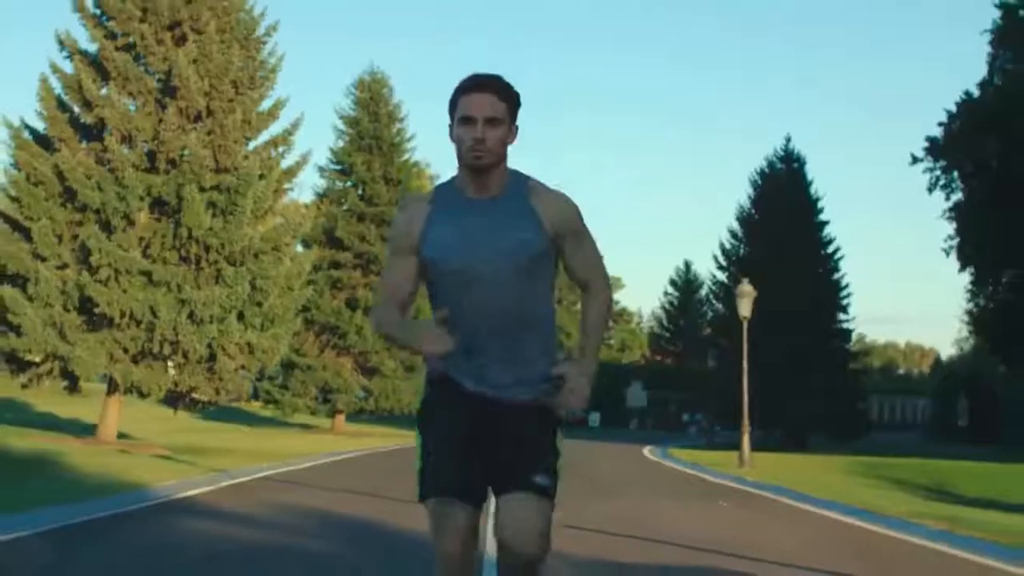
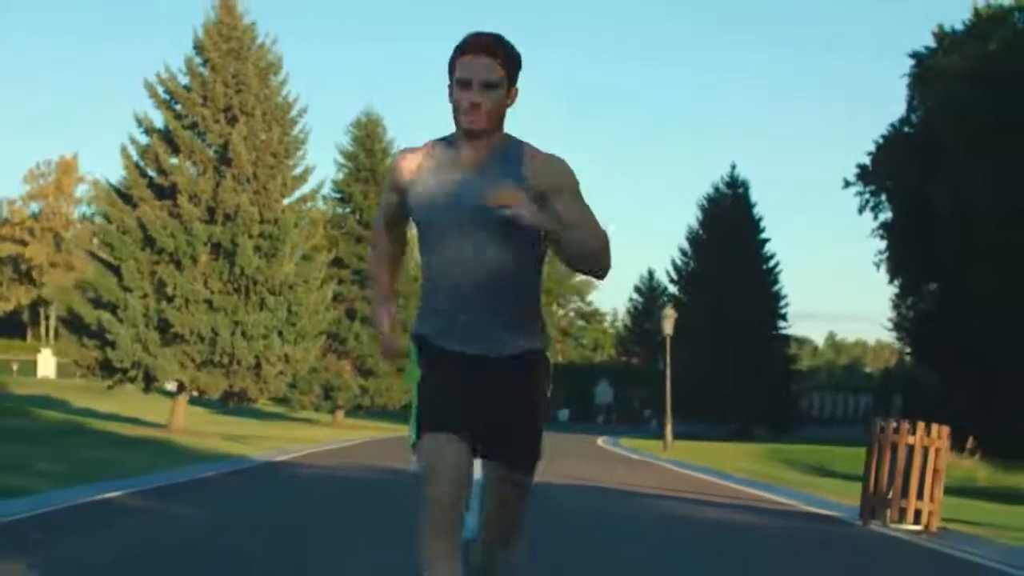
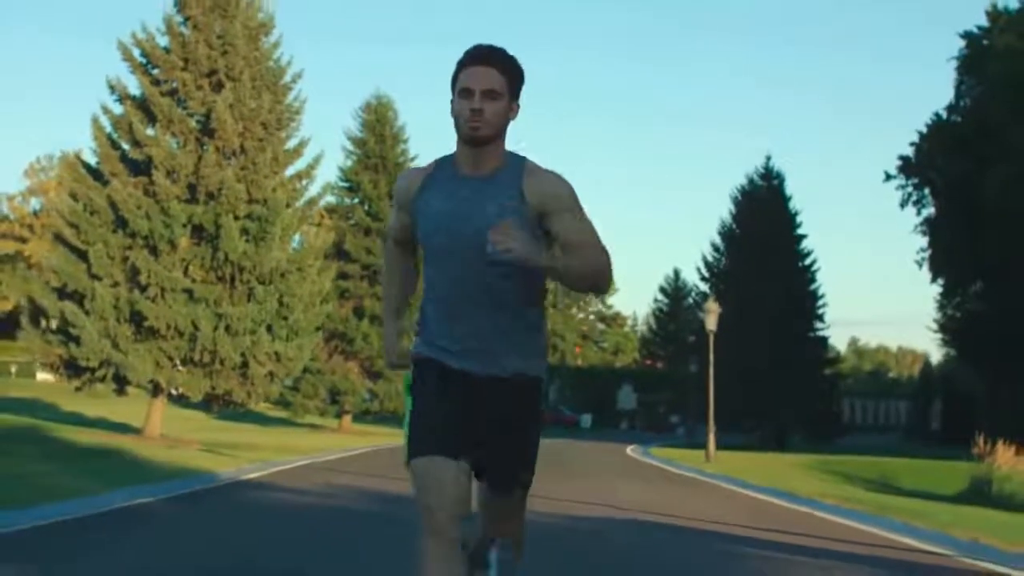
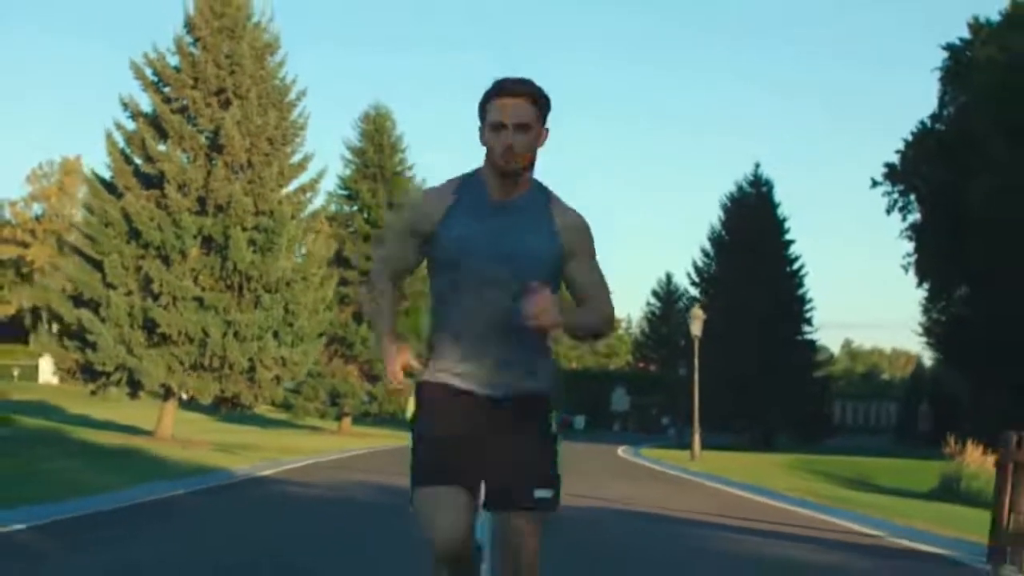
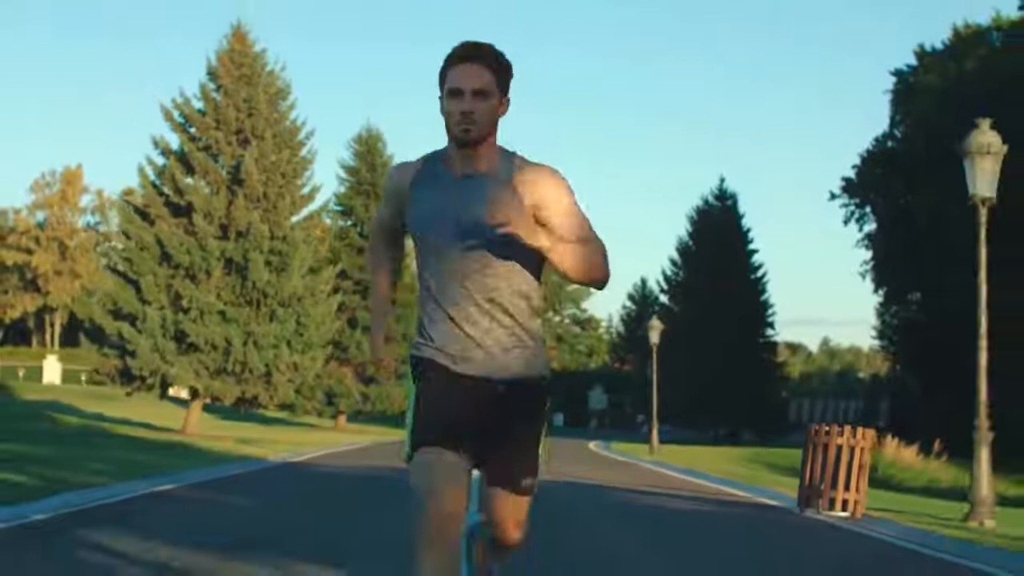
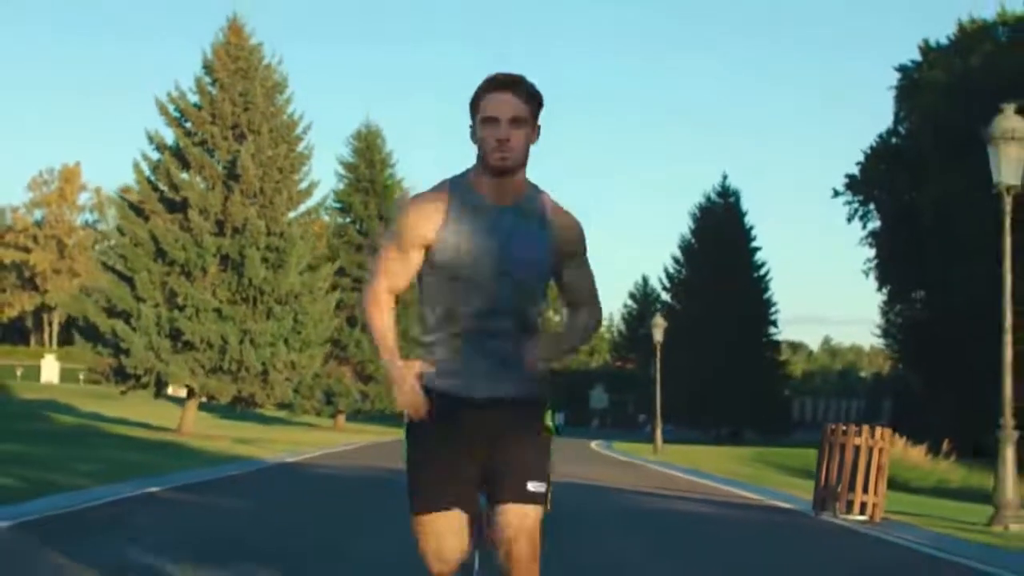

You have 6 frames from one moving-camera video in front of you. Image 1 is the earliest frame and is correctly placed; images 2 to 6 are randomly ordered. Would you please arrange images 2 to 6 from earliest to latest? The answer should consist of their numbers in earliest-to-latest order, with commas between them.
3, 4, 2, 6, 5
